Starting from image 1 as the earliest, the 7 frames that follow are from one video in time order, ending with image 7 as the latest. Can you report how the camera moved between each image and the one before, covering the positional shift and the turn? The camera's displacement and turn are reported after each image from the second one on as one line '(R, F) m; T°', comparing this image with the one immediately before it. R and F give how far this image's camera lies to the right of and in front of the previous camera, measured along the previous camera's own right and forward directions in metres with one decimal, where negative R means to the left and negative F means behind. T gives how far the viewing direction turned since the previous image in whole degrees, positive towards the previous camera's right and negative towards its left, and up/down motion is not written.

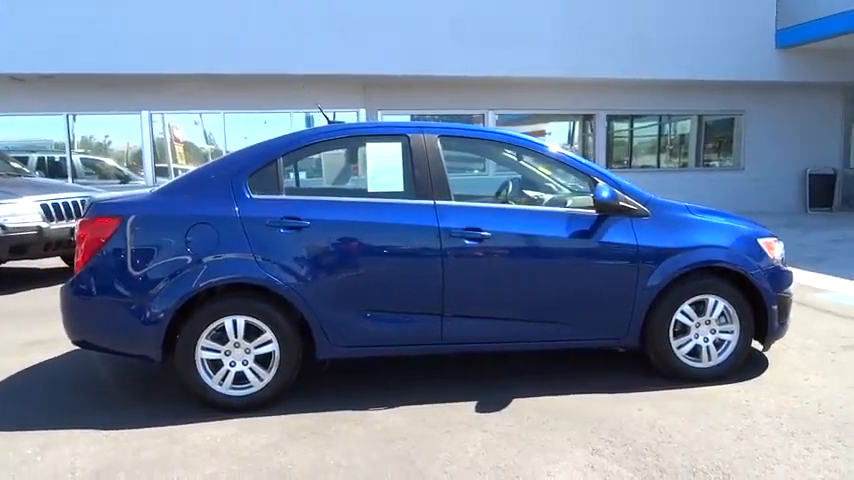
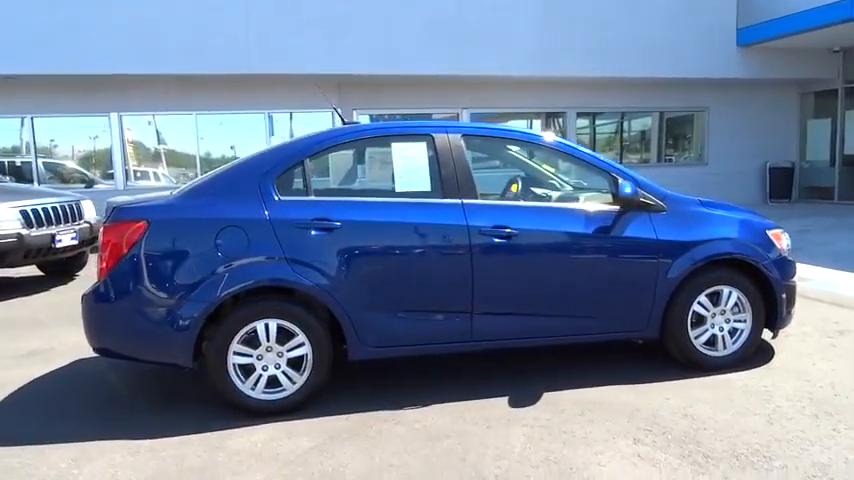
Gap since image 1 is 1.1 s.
(-0.4, 0.0) m; +4°
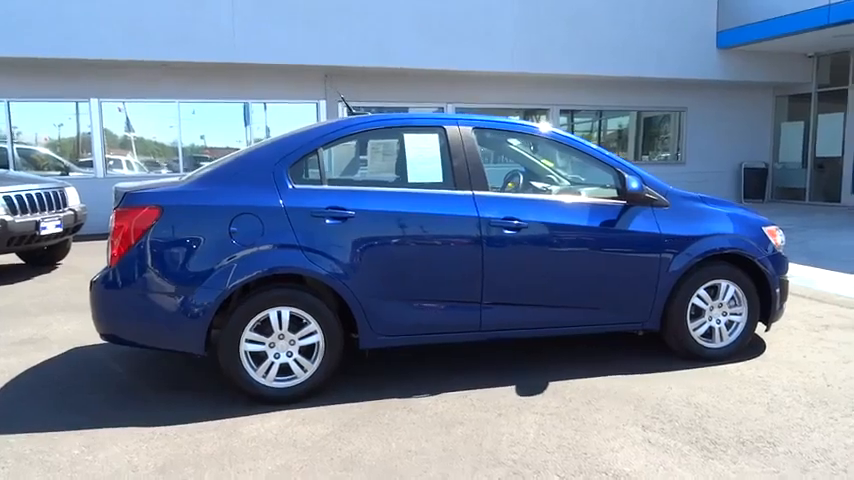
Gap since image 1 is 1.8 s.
(-0.2, 0.0) m; +2°
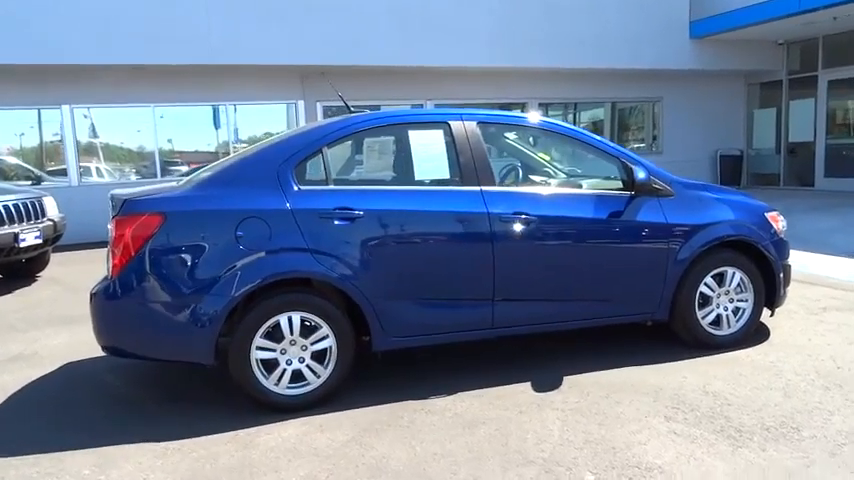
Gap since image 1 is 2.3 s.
(-0.2, +0.1) m; +2°
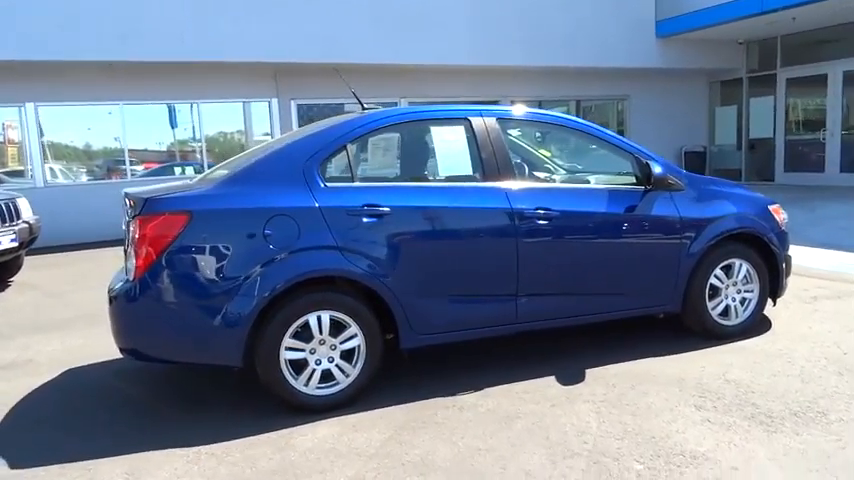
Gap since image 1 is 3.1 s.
(-0.4, 0.0) m; +4°
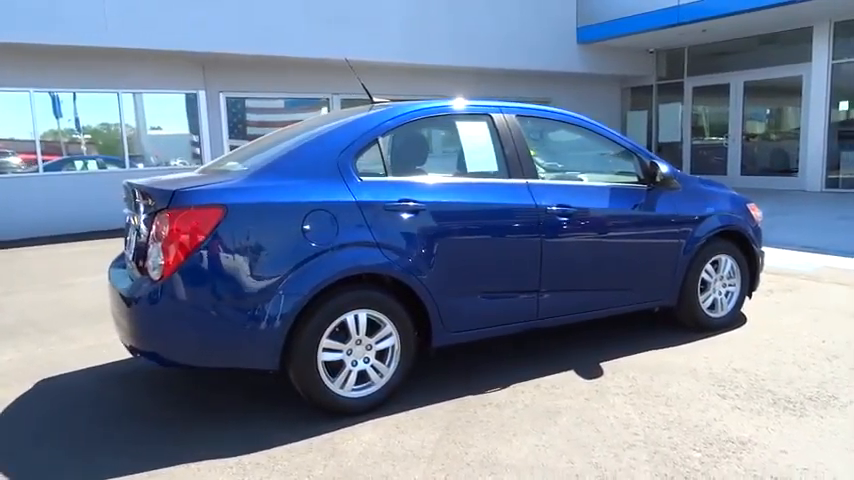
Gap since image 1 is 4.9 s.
(-0.8, +0.1) m; +9°
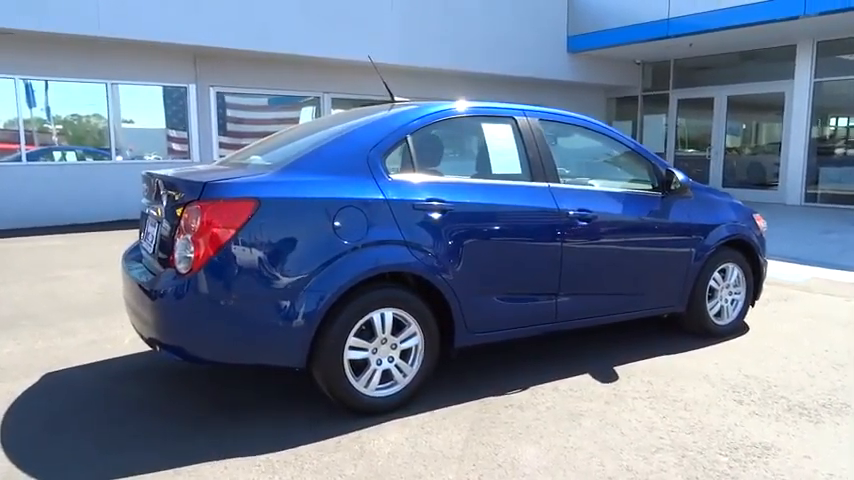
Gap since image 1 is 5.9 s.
(-0.3, 0.0) m; +2°
